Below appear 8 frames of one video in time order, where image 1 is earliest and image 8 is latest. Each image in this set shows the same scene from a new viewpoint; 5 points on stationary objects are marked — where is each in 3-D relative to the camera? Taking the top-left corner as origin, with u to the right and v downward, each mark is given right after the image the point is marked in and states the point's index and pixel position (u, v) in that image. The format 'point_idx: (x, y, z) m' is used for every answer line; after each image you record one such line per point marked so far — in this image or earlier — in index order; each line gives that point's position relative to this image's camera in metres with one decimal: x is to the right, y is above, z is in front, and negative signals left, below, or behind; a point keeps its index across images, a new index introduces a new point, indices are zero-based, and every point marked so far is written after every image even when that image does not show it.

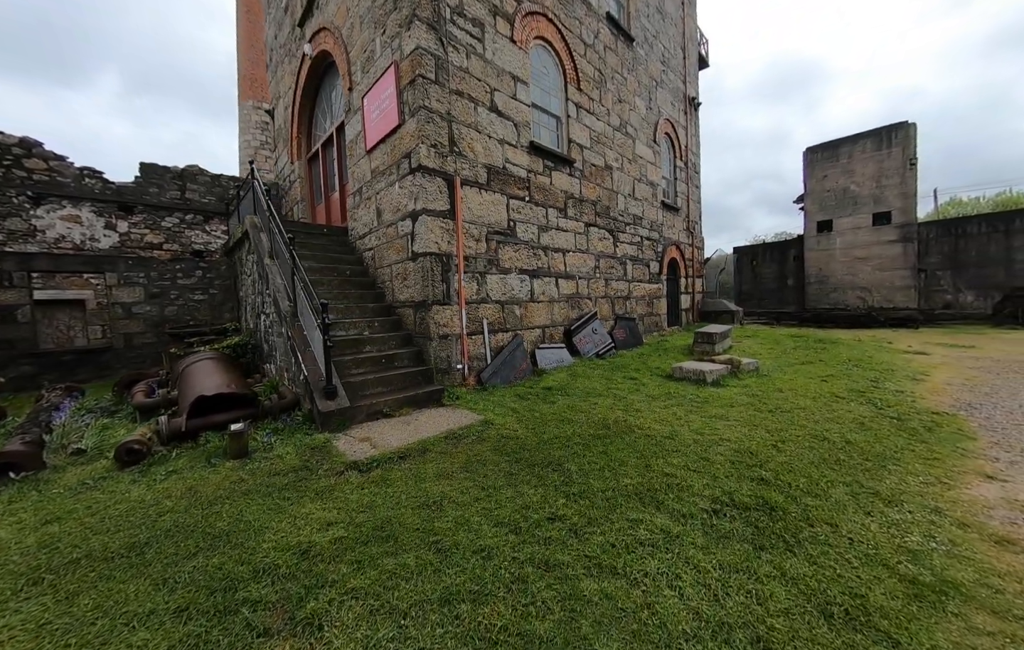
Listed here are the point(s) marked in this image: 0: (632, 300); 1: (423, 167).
0: (+2.6, +0.5, +7.6) m
1: (-1.0, +1.8, +4.1) m
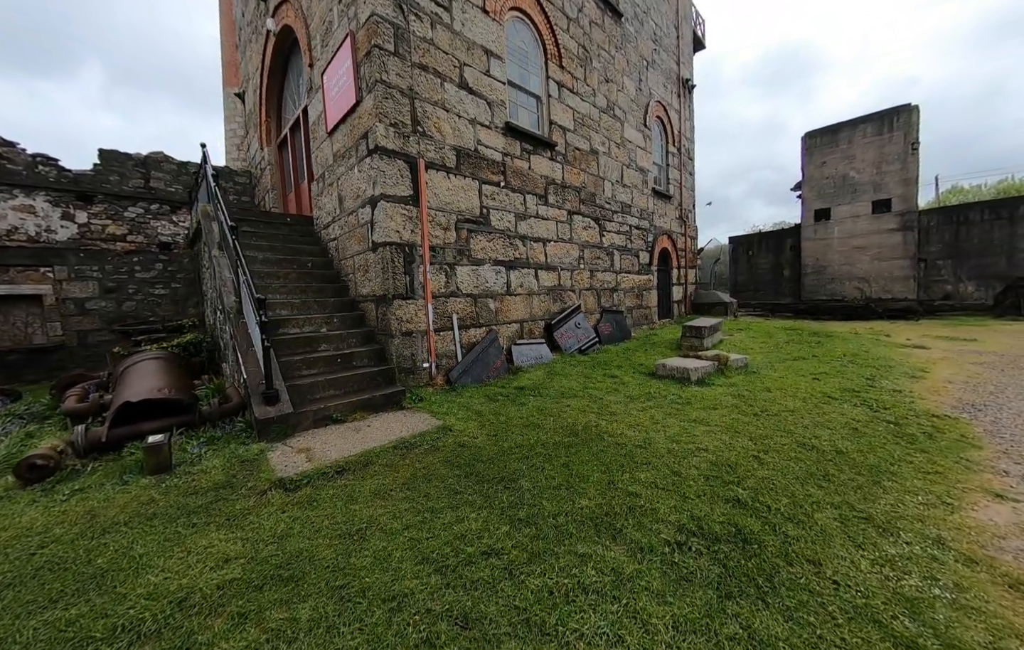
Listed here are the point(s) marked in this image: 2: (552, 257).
0: (+2.2, +0.7, +7.3) m
1: (-1.4, +1.9, +3.7) m
2: (+0.6, +1.1, +5.7) m
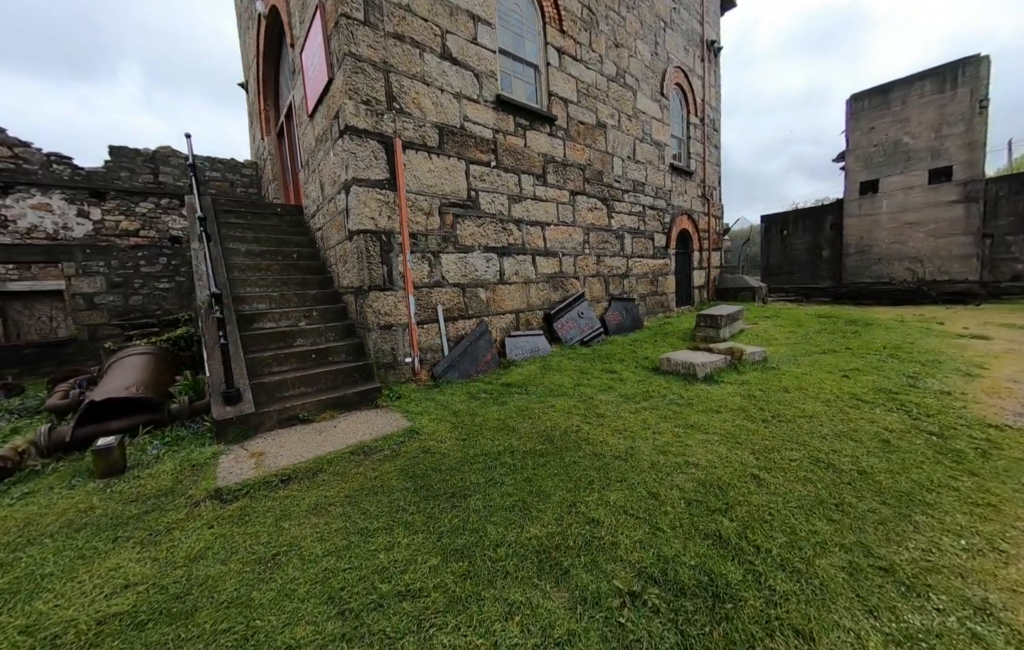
0: (+2.3, +0.9, +6.8) m
1: (-1.6, +1.9, +3.4) m
2: (+0.6, +1.3, +5.3) m
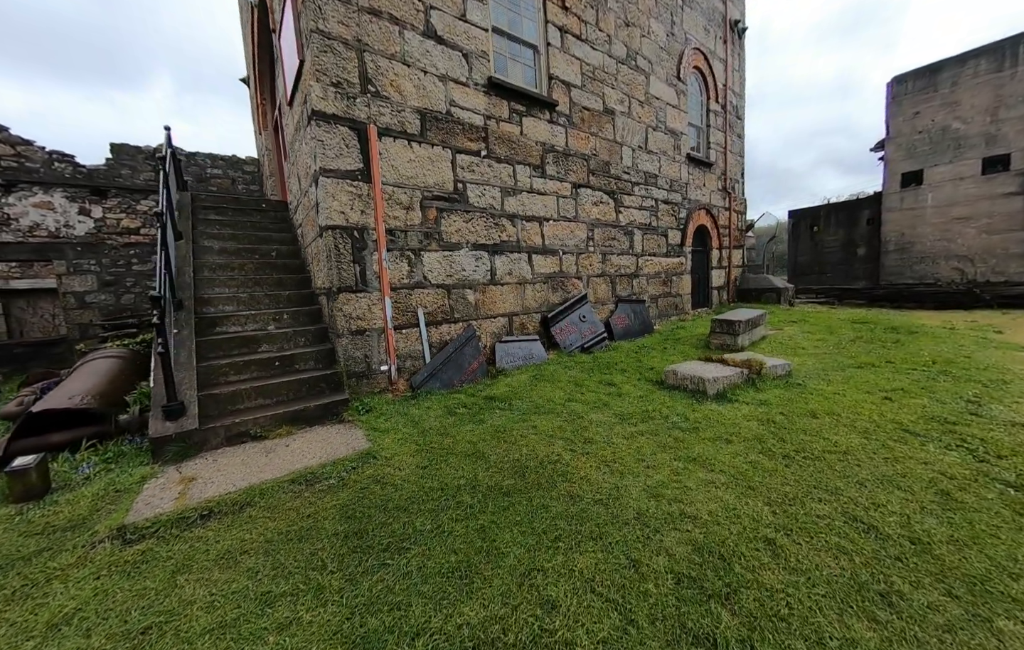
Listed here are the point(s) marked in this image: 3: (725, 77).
0: (+2.3, +0.8, +6.3) m
1: (-1.7, +1.9, +3.1) m
2: (+0.5, +1.2, +4.9) m
3: (+4.9, +5.7, +8.2) m
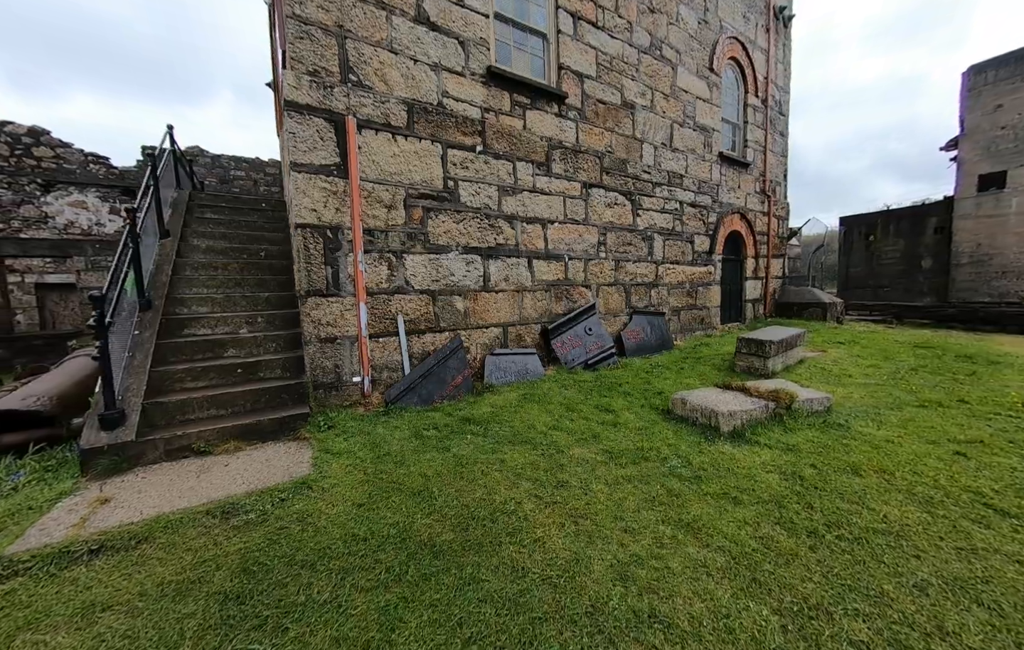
0: (+2.4, +0.6, +5.7) m
1: (-1.8, +1.8, +2.9) m
2: (+0.5, +1.0, +4.5) m
3: (+5.4, +5.4, +7.4) m
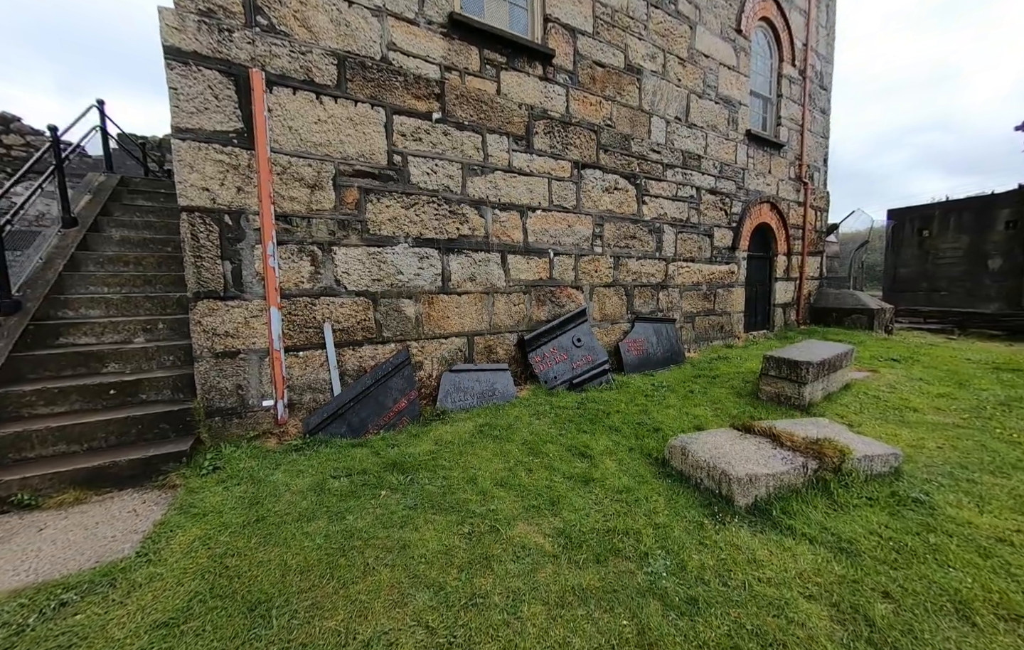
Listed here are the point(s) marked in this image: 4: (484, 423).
0: (+2.2, +0.5, +4.8) m
1: (-2.2, +1.8, +2.2) m
2: (+0.3, +0.9, +3.7) m
3: (+5.3, +5.2, +6.4) m
4: (-0.2, -0.8, +2.8) m
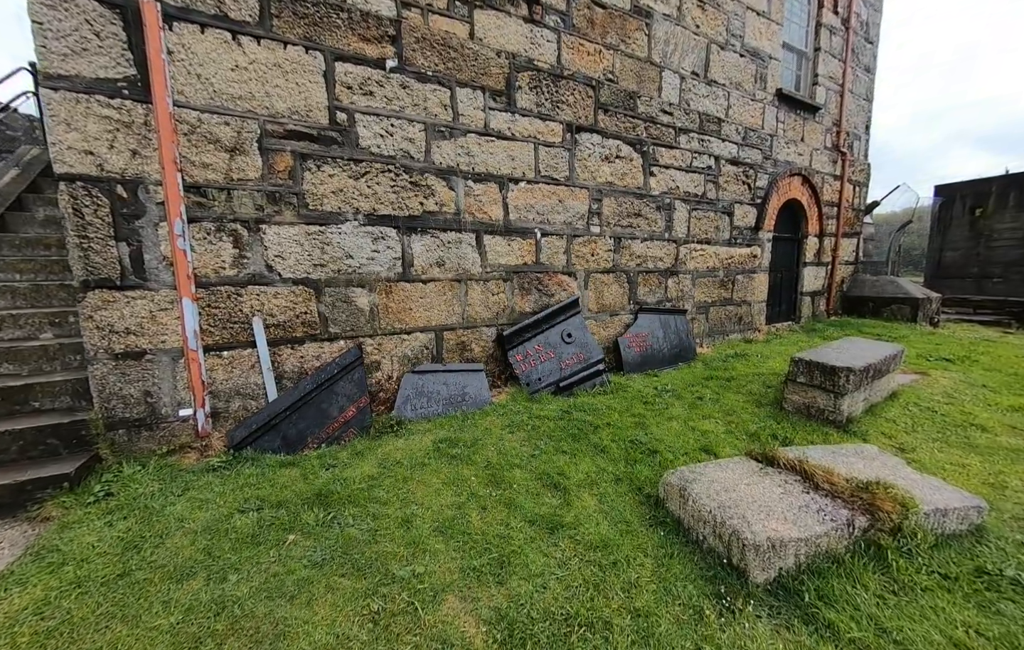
0: (+2.0, +0.6, +4.2) m
1: (-2.4, +1.8, +1.8) m
2: (+0.1, +1.0, +3.1) m
3: (+5.2, +5.4, +5.4) m
4: (-0.4, -0.7, +2.4) m
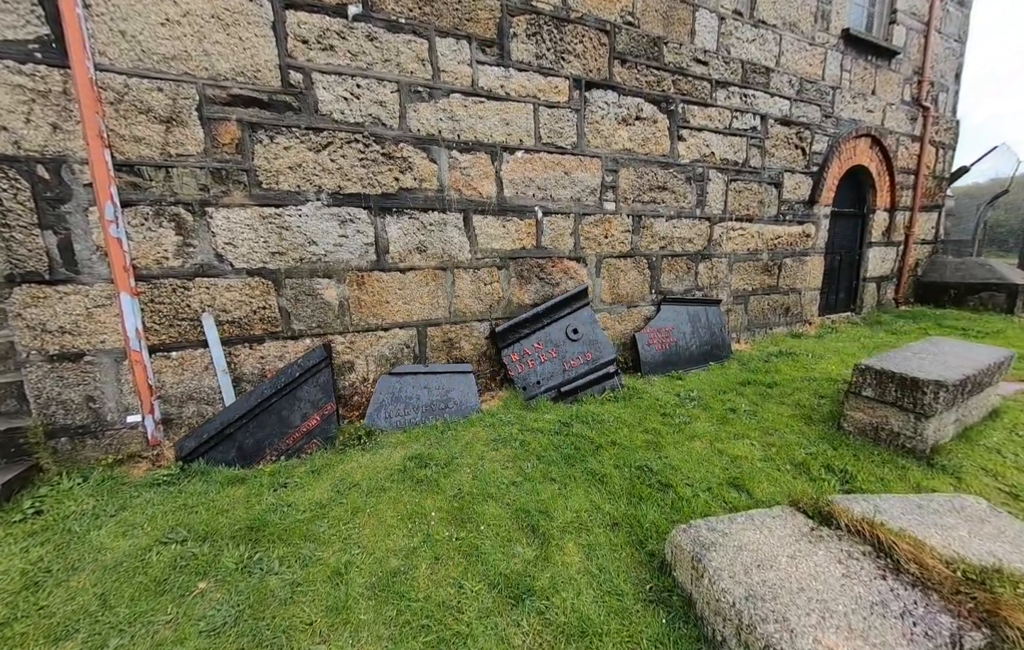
0: (+2.1, +0.7, +3.6) m
1: (-2.6, +1.8, +1.5) m
2: (+0.1, +1.1, +2.7) m
3: (+5.4, +5.5, +4.3) m
4: (-0.5, -0.7, +2.0) m
